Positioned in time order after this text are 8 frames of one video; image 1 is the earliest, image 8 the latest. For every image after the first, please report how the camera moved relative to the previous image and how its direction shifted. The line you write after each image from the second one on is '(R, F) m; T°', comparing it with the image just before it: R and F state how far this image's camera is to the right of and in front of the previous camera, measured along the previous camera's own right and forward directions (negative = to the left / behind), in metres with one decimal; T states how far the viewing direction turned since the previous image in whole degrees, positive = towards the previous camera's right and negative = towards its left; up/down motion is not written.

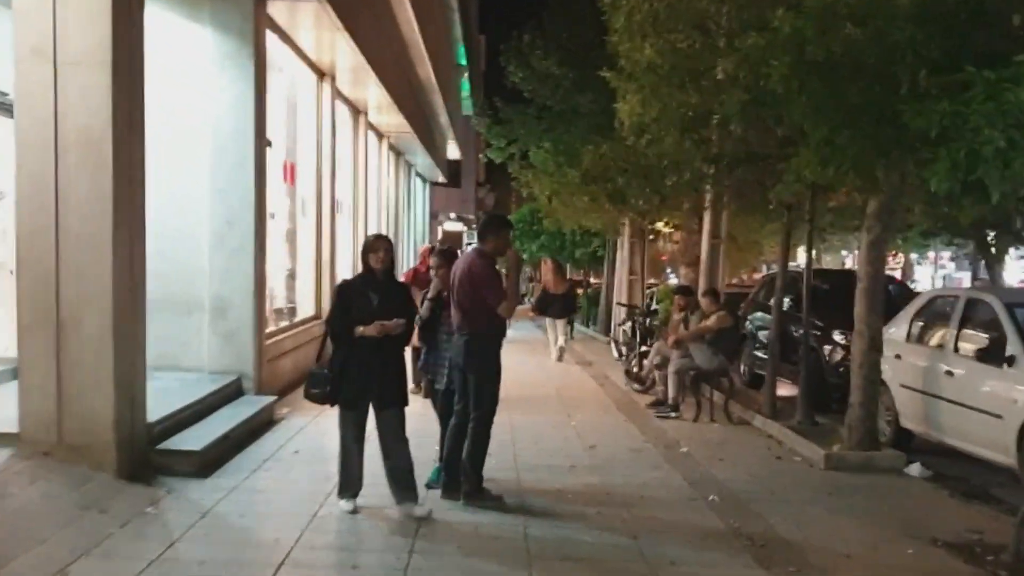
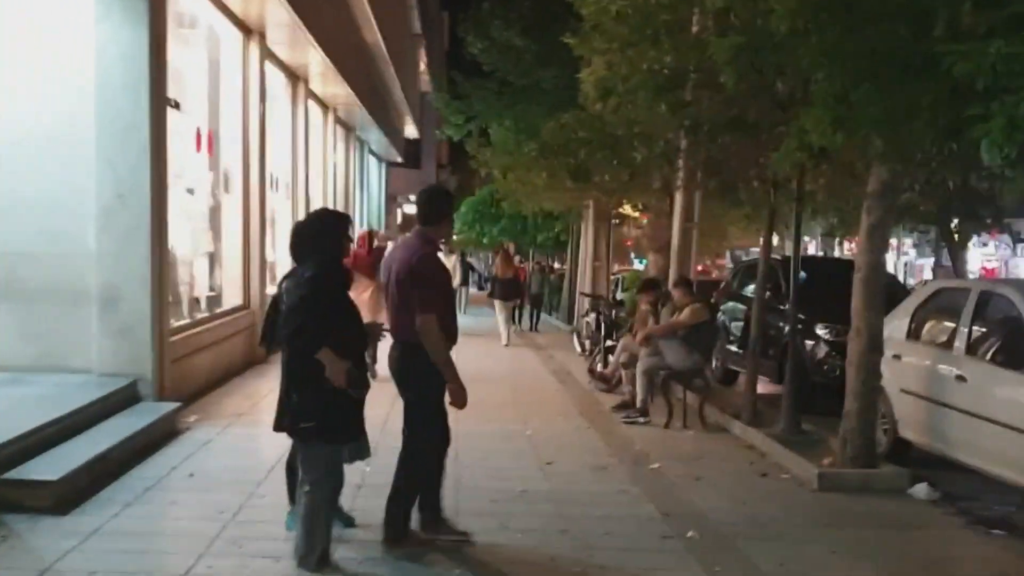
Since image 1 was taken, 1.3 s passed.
(+0.2, +1.6) m; +2°
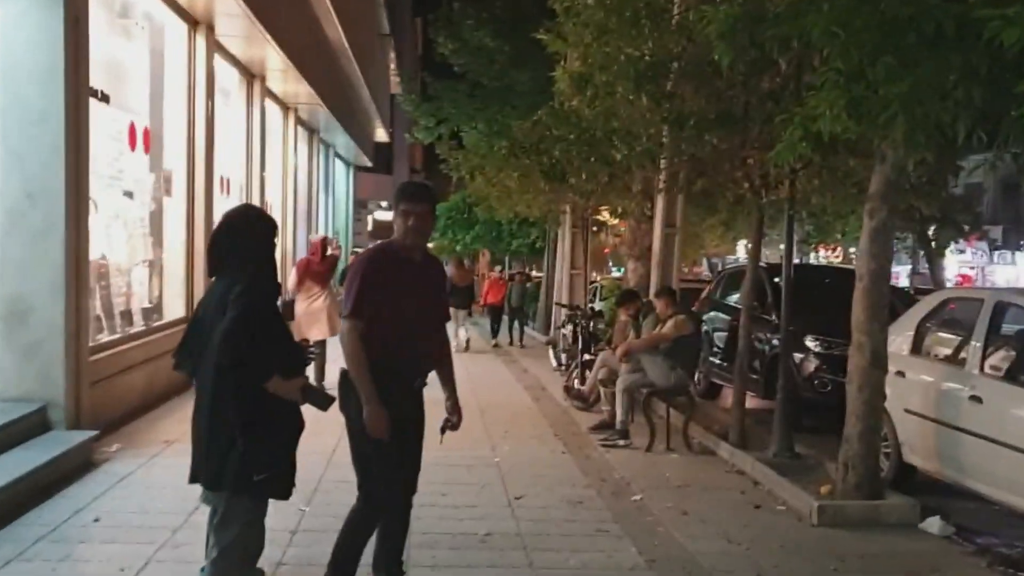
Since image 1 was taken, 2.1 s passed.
(+0.1, +1.0) m; +1°
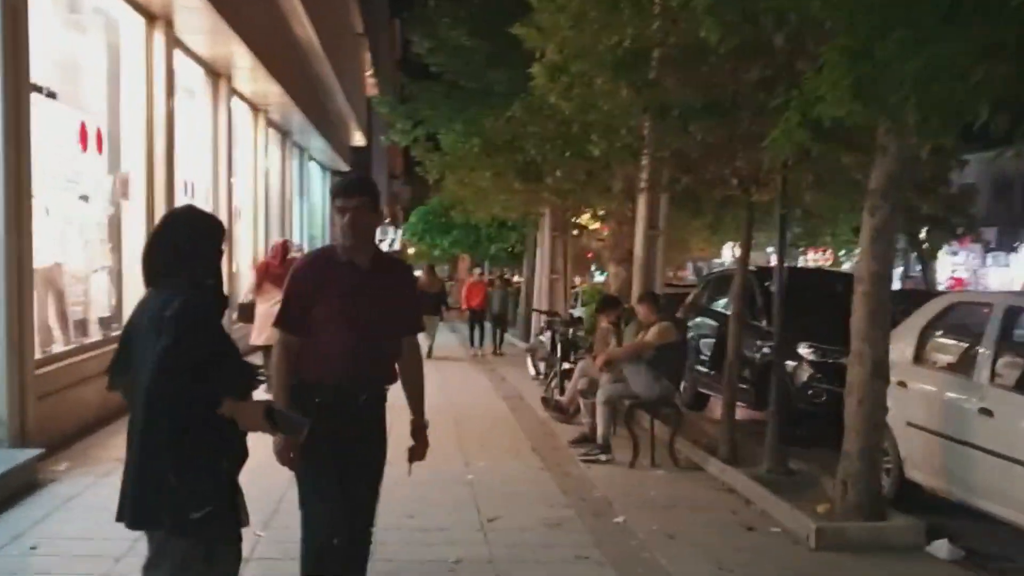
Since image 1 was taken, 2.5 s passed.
(+0.1, +0.7) m; +1°
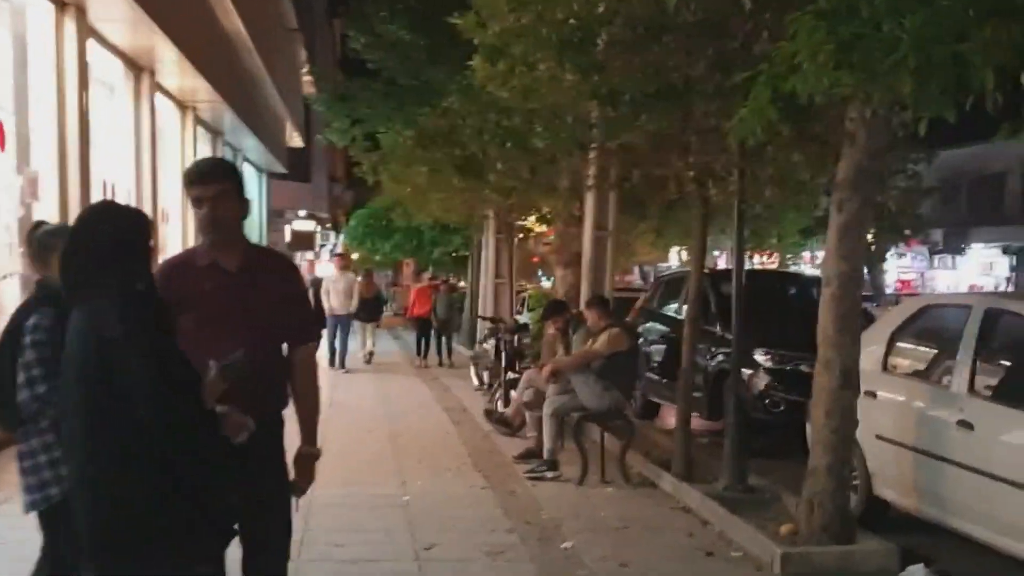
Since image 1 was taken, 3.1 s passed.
(+0.1, +0.8) m; +3°
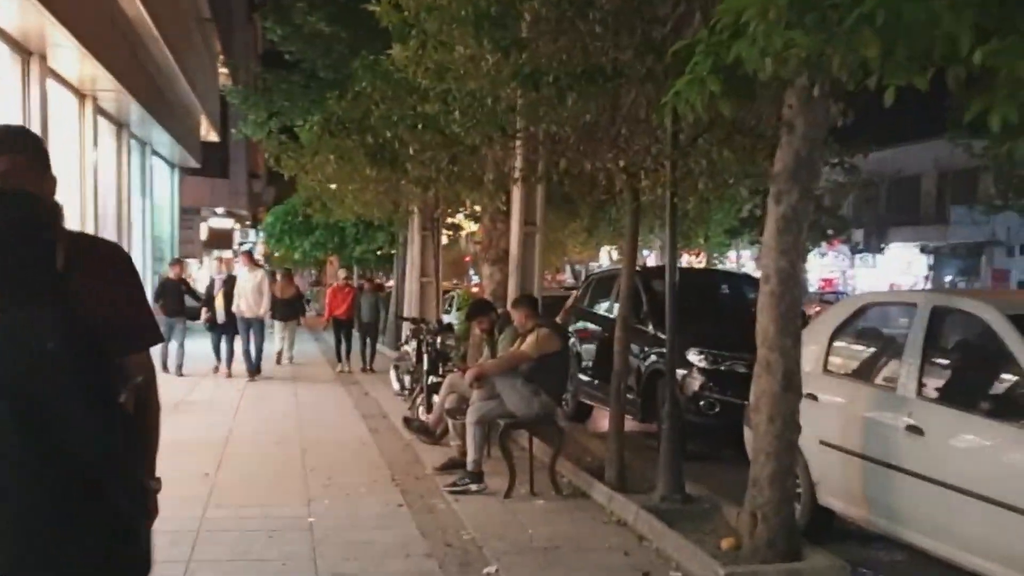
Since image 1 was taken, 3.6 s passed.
(+0.1, +0.7) m; +4°
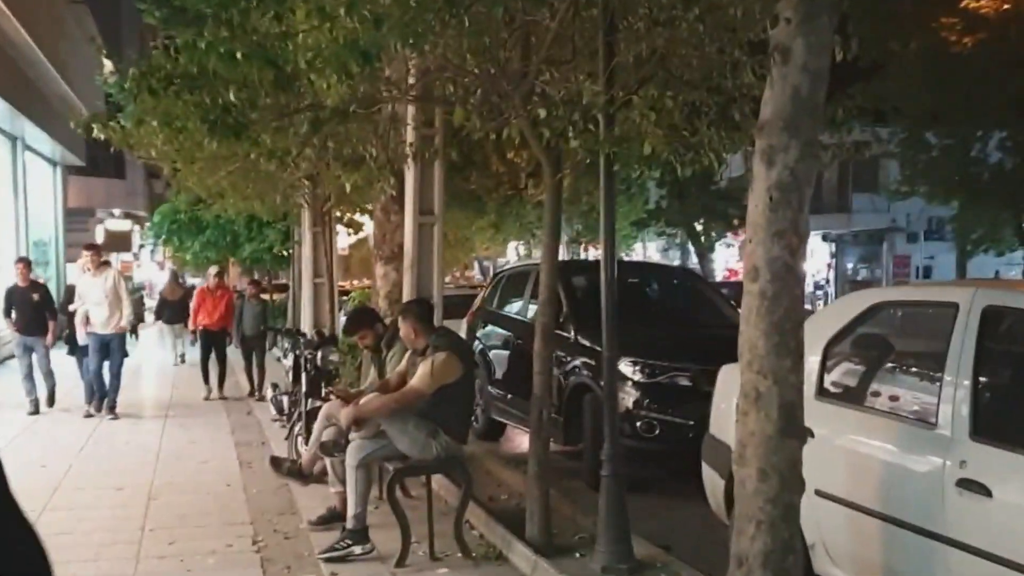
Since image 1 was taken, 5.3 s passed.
(+0.2, +2.1) m; +5°
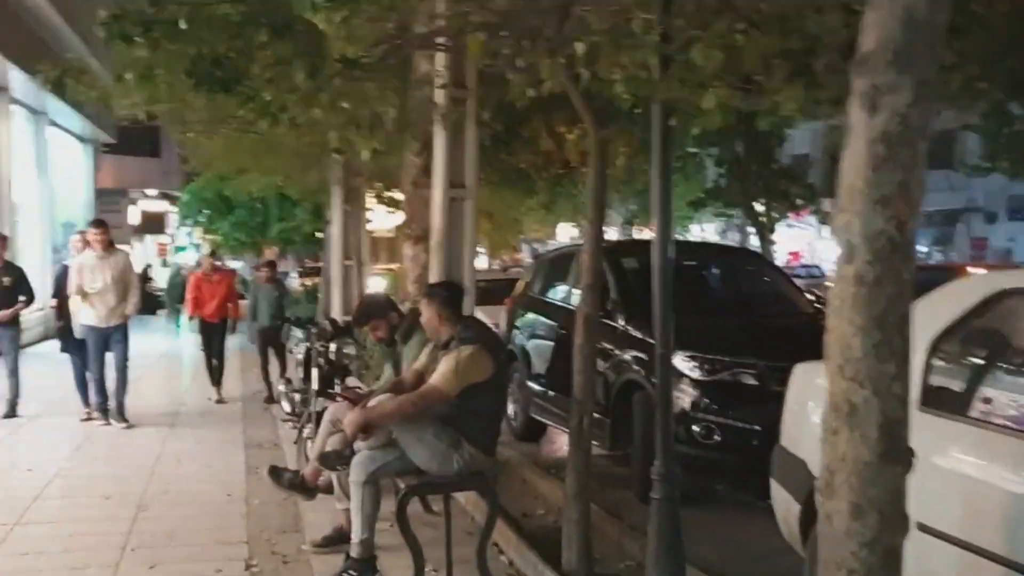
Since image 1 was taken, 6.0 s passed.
(+0.1, +1.0) m; -3°
